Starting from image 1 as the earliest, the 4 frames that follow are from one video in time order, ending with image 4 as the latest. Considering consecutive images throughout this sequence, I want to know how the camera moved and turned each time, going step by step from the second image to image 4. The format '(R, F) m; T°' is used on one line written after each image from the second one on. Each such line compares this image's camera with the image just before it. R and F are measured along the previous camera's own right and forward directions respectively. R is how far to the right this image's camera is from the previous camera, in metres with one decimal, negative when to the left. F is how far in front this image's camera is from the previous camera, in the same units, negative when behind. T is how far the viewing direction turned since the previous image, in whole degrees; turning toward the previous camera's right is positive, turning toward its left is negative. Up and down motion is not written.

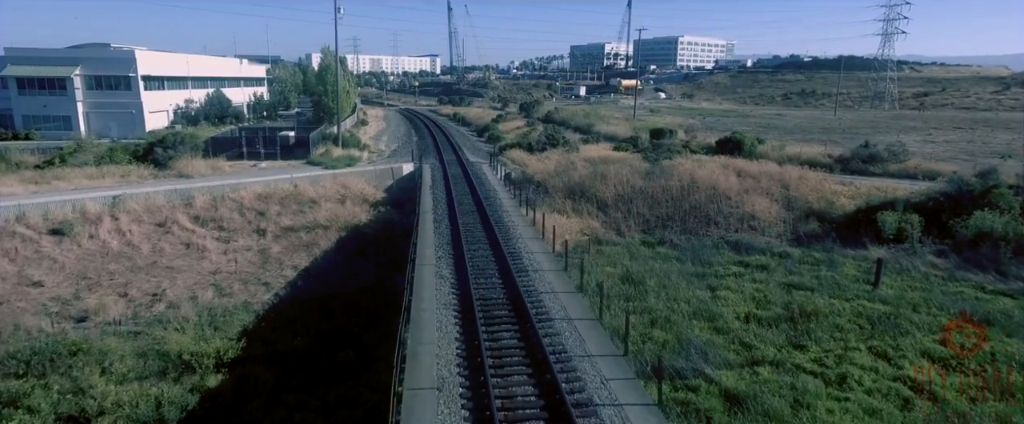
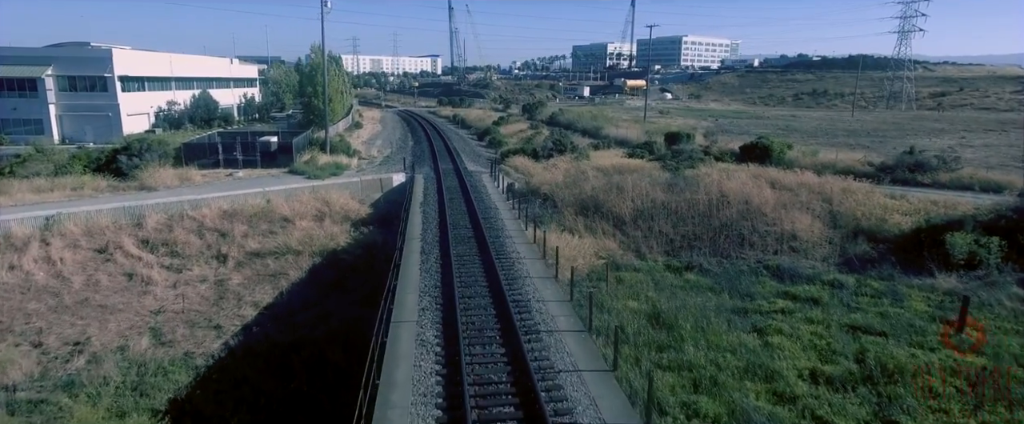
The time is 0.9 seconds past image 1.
(-0.1, +3.0) m; 0°
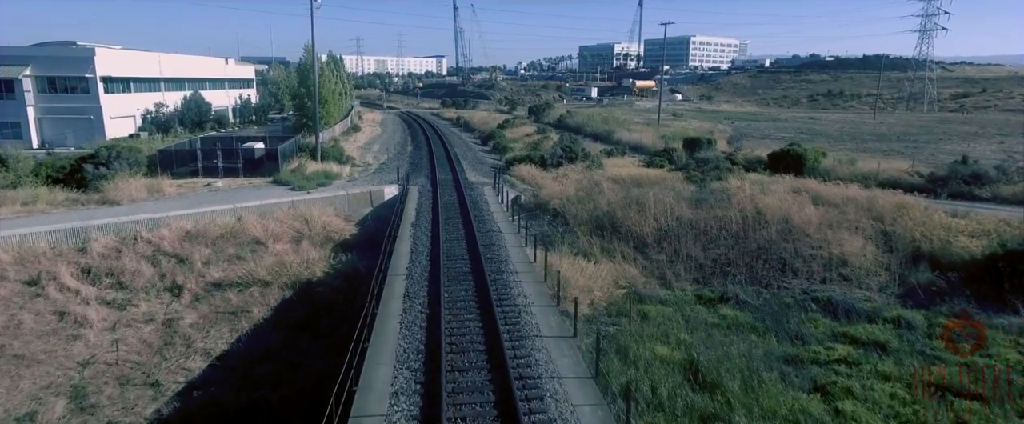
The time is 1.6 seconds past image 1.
(0.0, +2.6) m; -1°
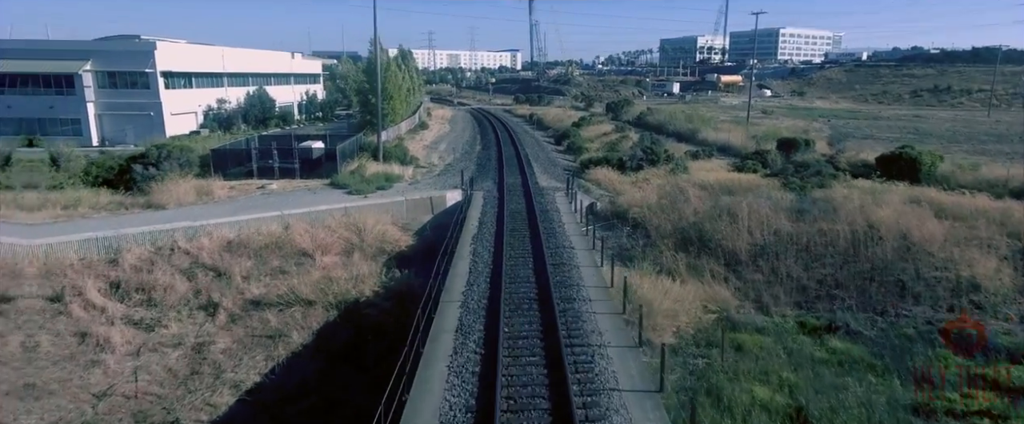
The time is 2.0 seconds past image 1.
(0.0, +1.7) m; -6°
